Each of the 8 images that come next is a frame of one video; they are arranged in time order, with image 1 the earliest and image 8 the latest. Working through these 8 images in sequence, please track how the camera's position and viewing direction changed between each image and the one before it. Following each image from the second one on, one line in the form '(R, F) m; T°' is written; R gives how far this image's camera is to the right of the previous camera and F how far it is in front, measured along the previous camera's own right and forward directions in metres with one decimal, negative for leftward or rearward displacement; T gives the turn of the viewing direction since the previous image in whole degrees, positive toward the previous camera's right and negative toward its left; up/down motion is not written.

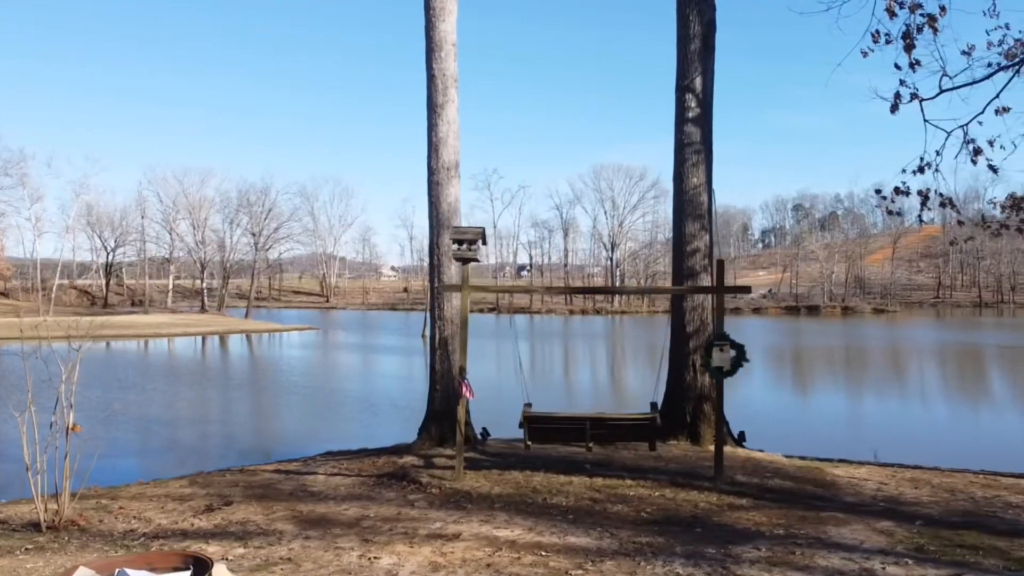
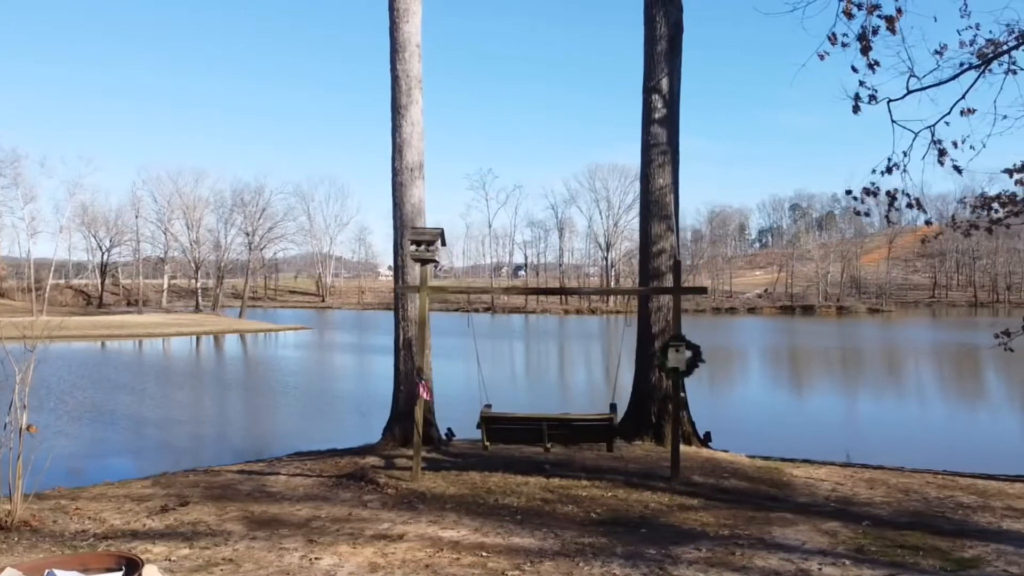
(+0.3, 0.0) m; 0°
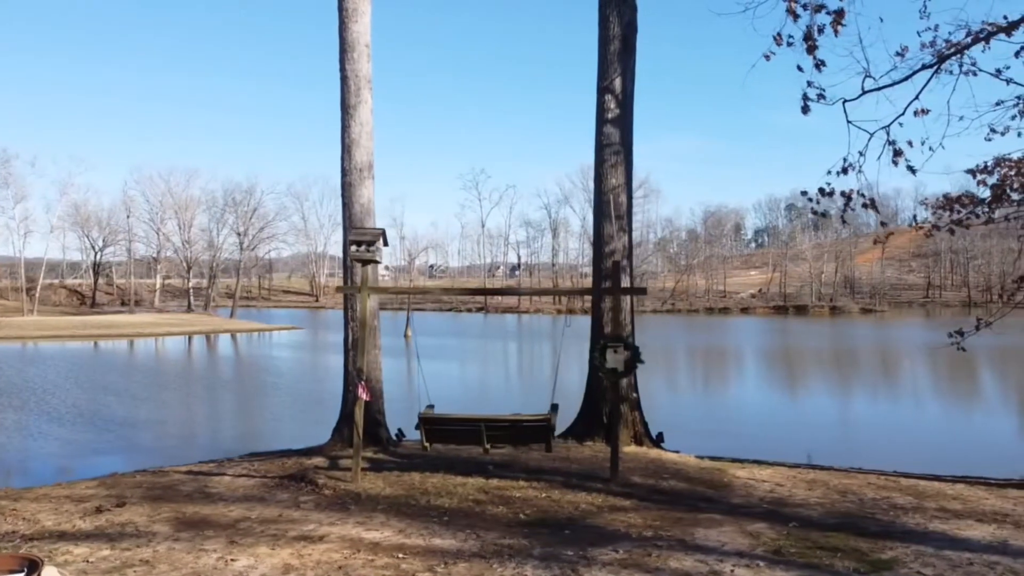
(+0.4, 0.0) m; 0°
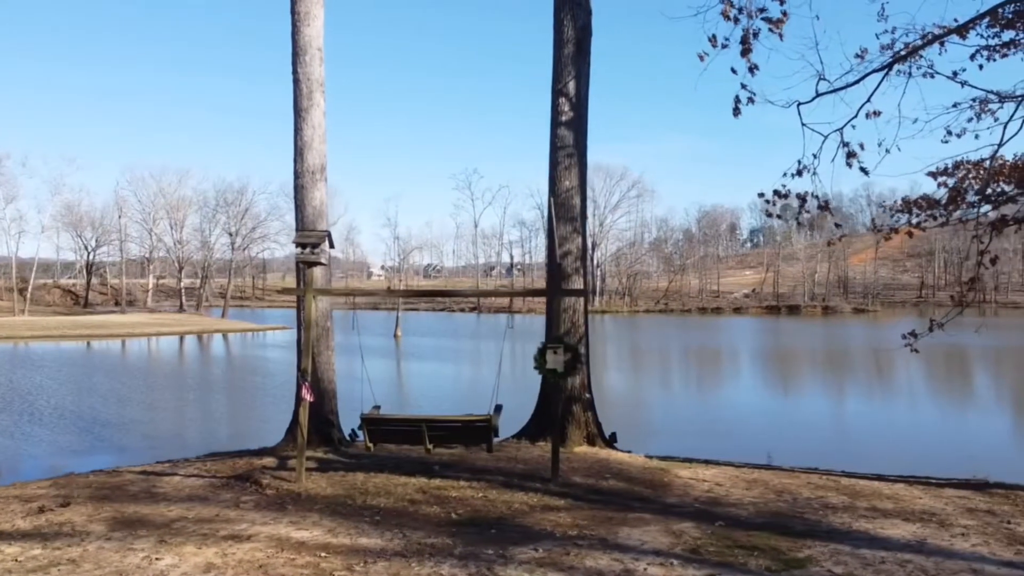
(+0.4, -0.1) m; 0°
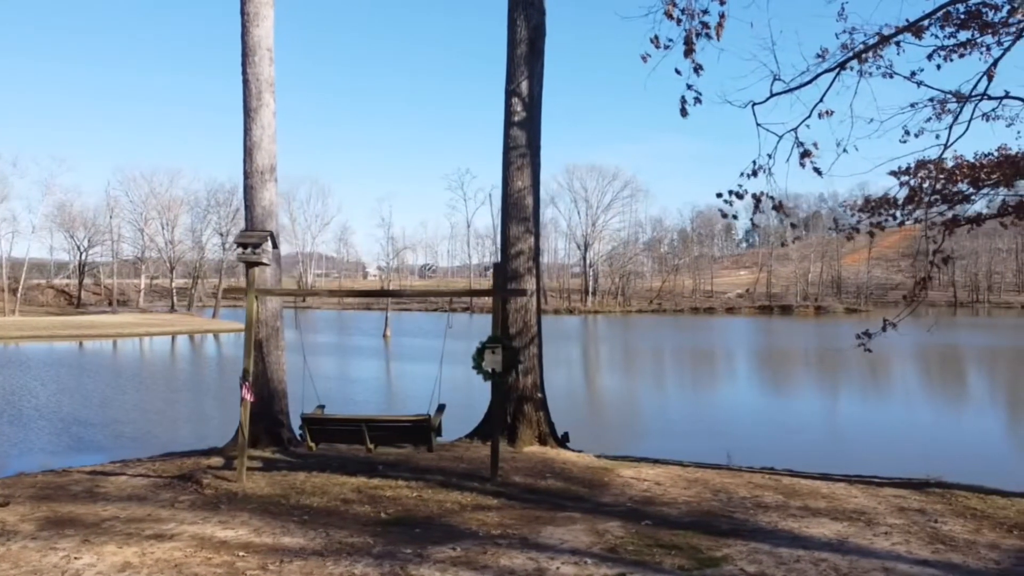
(+0.4, 0.0) m; 0°
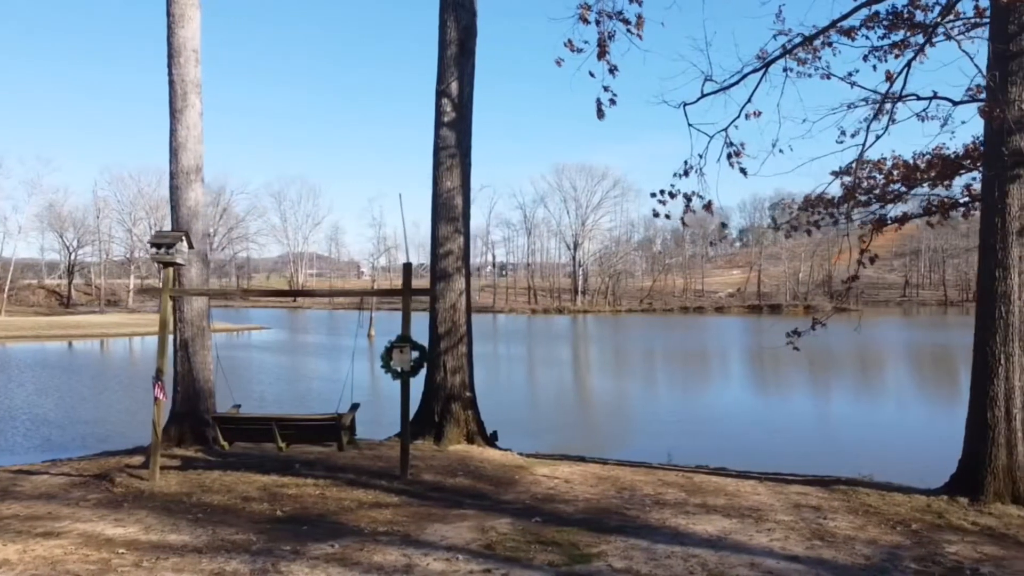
(+0.6, 0.0) m; 0°
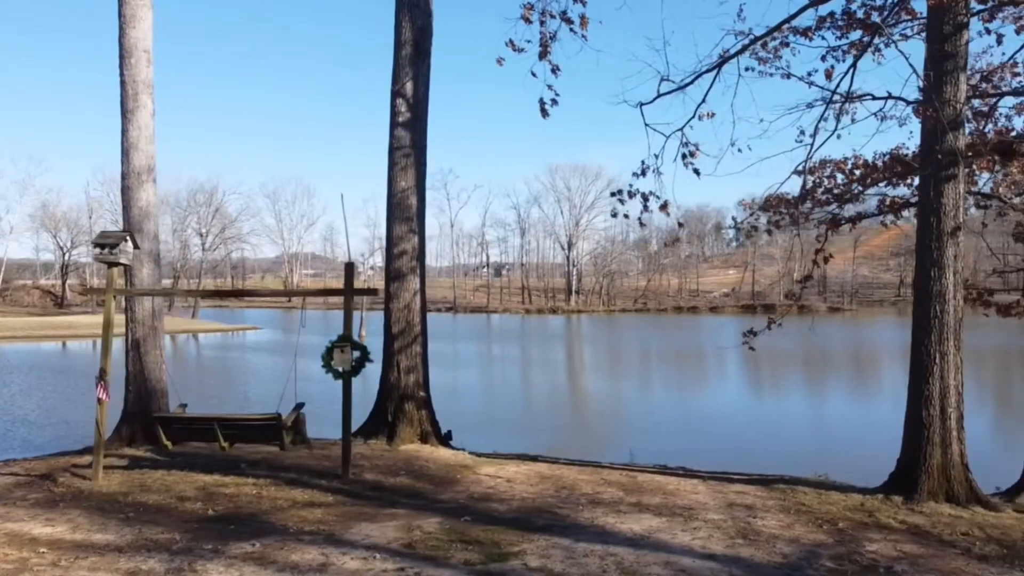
(+0.4, 0.0) m; 0°
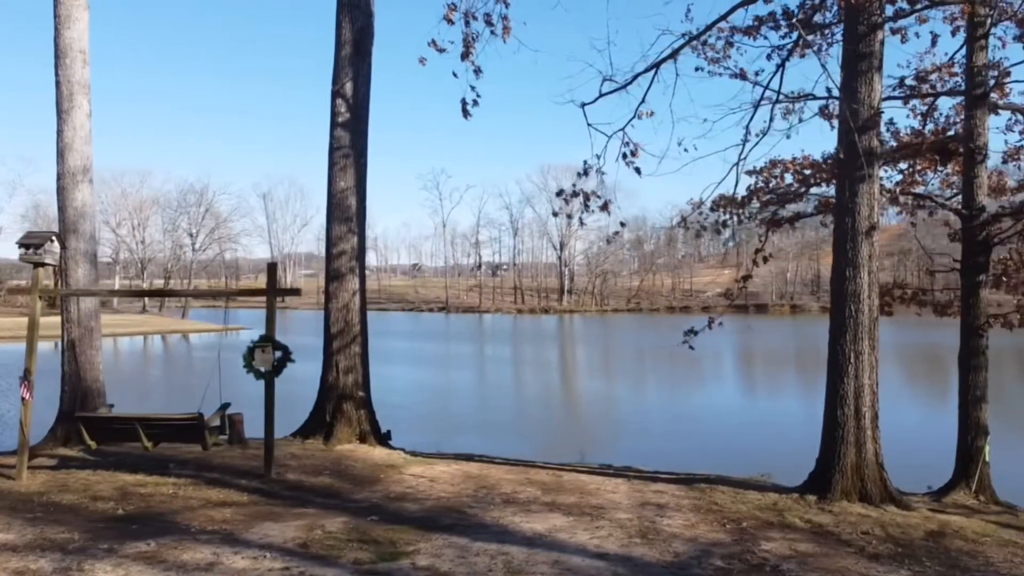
(+0.6, 0.0) m; 0°
